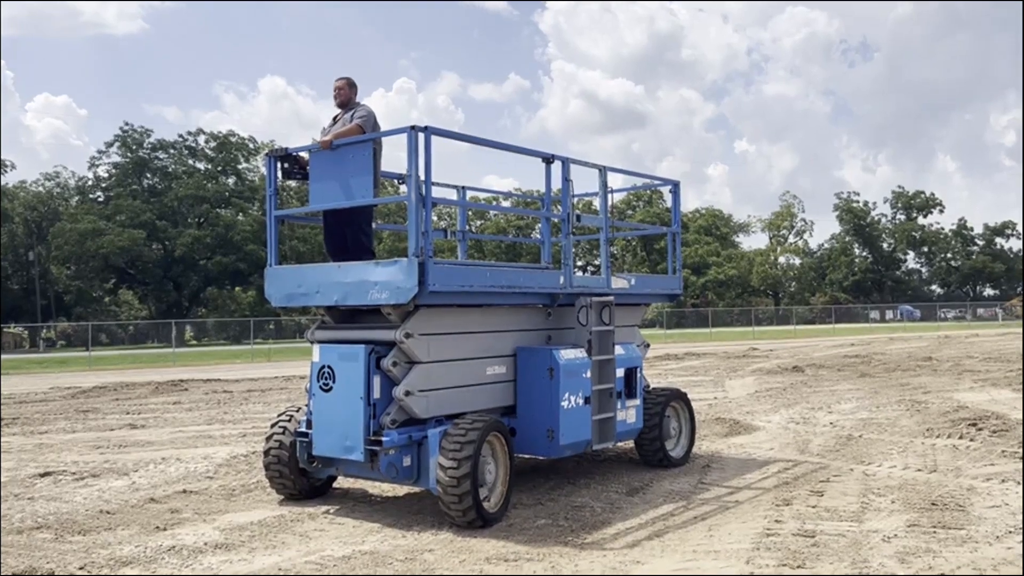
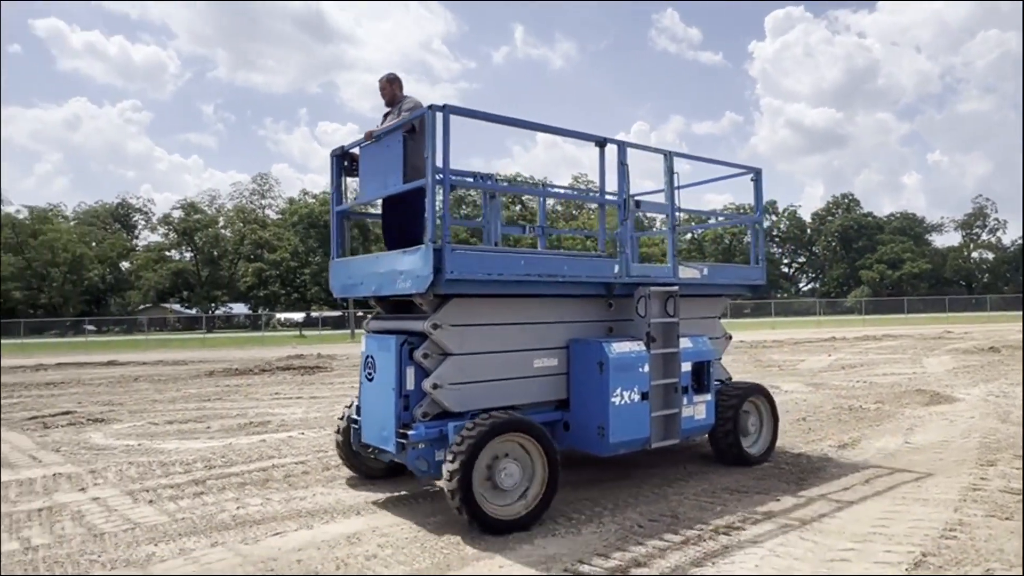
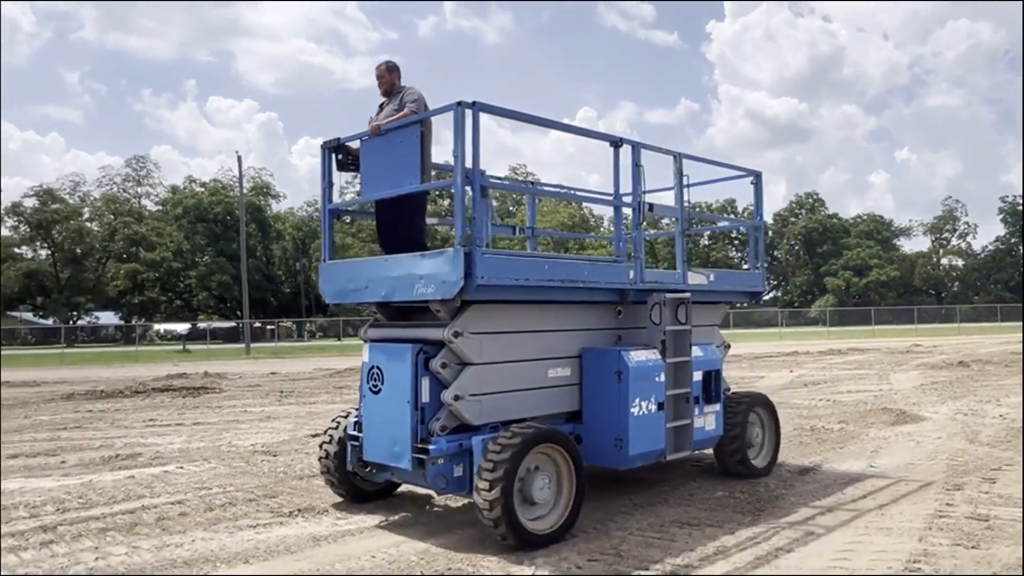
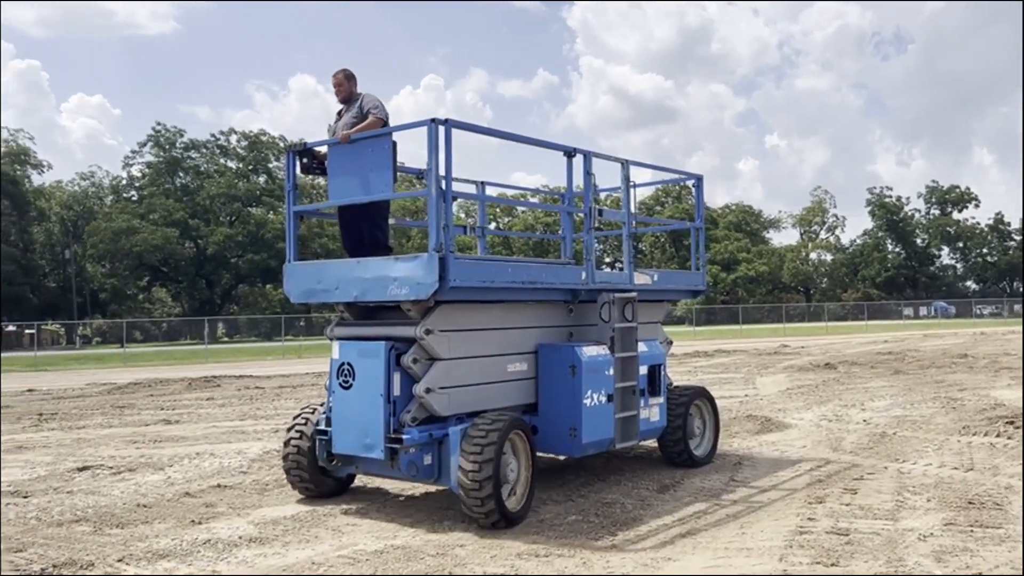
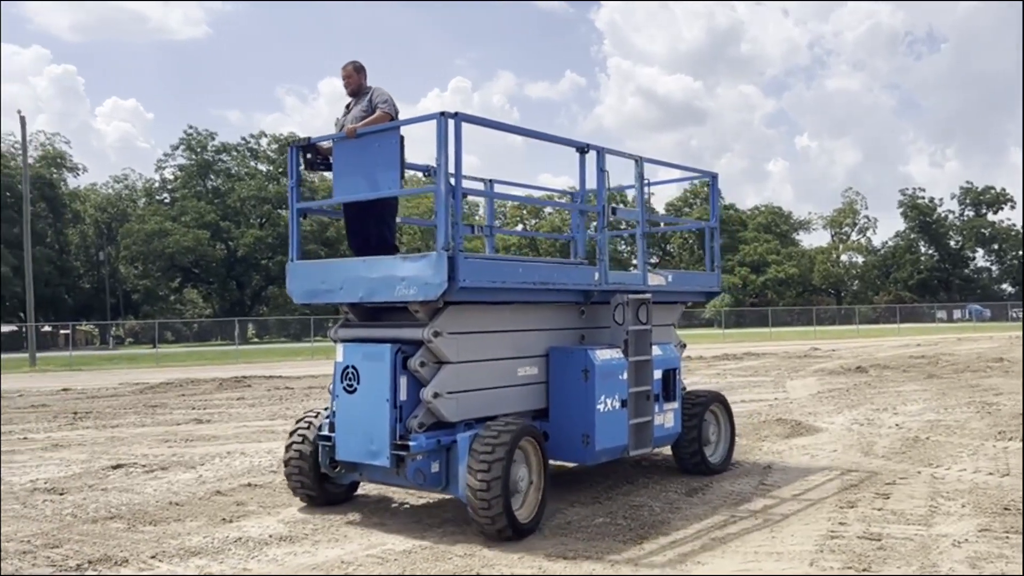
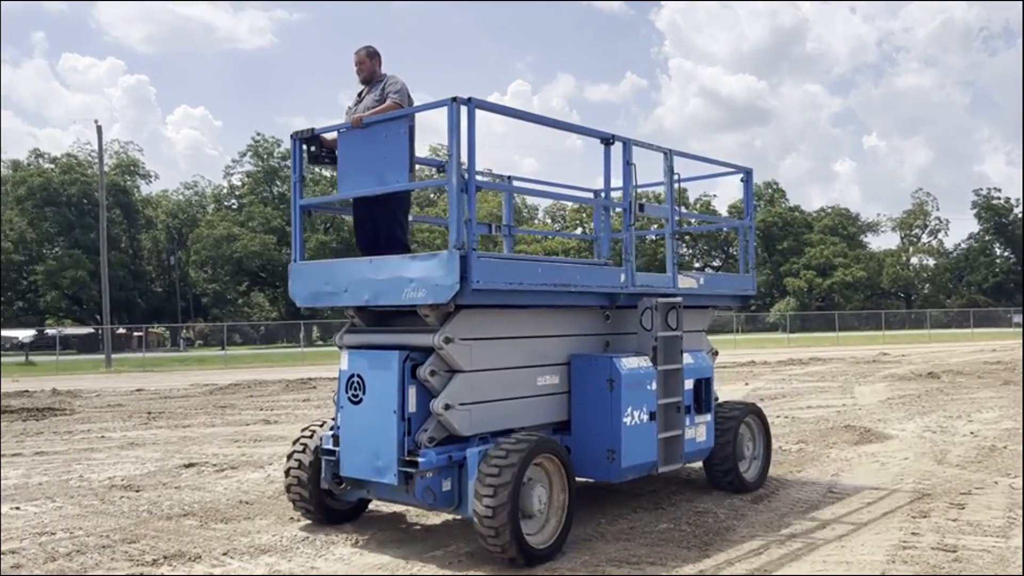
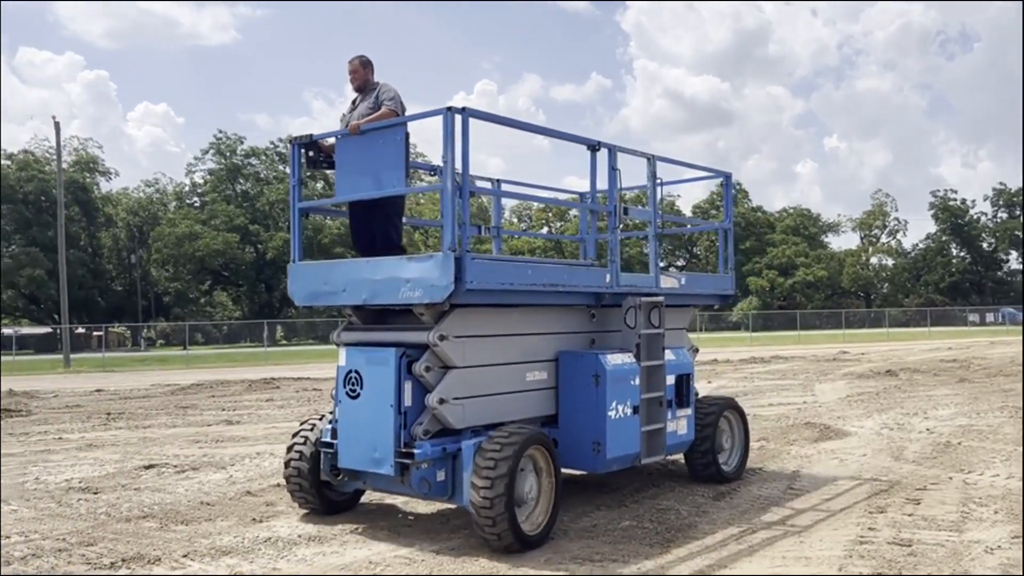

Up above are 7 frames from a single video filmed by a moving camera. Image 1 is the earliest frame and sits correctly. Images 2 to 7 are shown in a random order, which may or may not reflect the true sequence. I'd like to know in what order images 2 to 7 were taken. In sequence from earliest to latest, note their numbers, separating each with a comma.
4, 5, 7, 6, 3, 2
